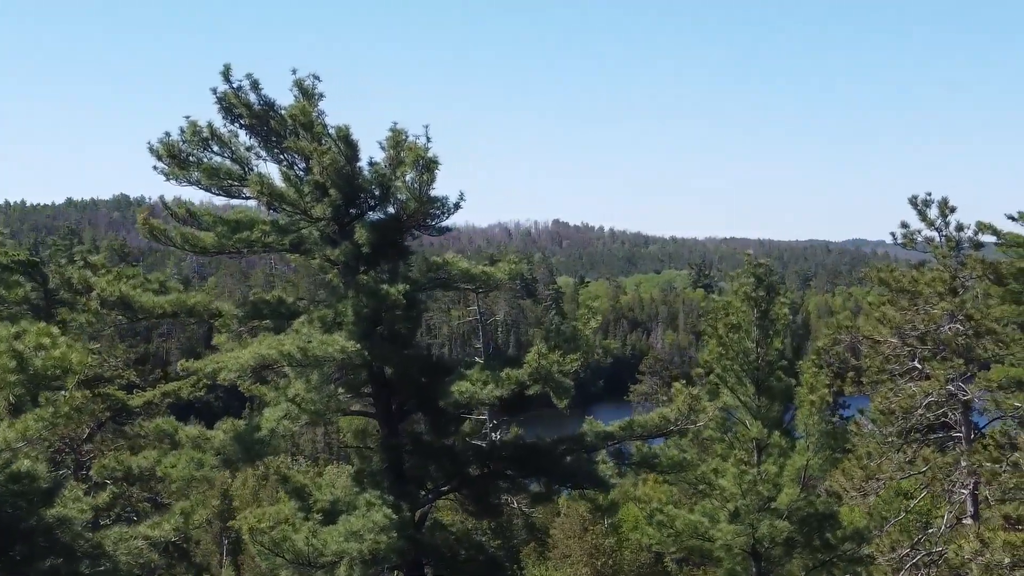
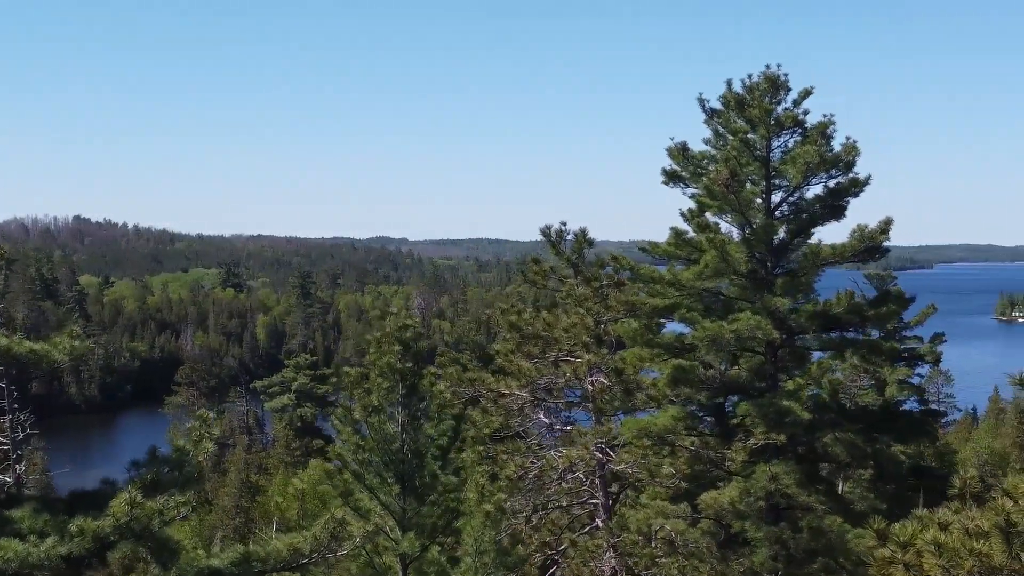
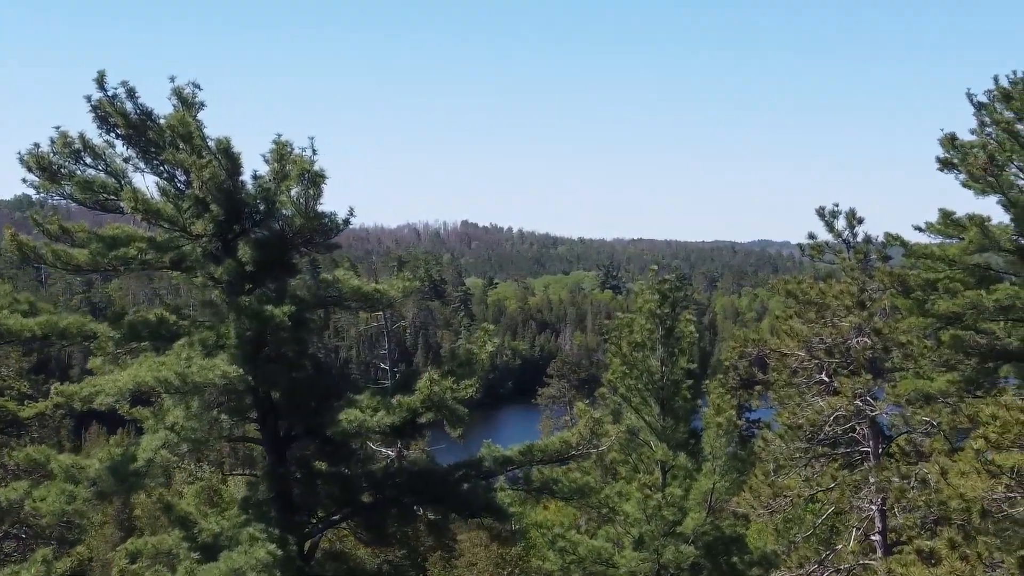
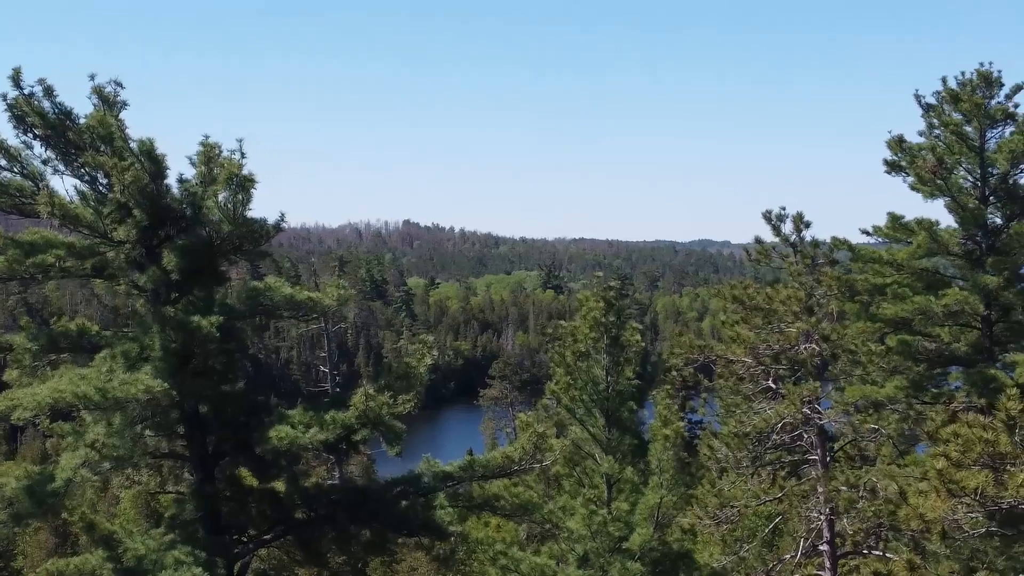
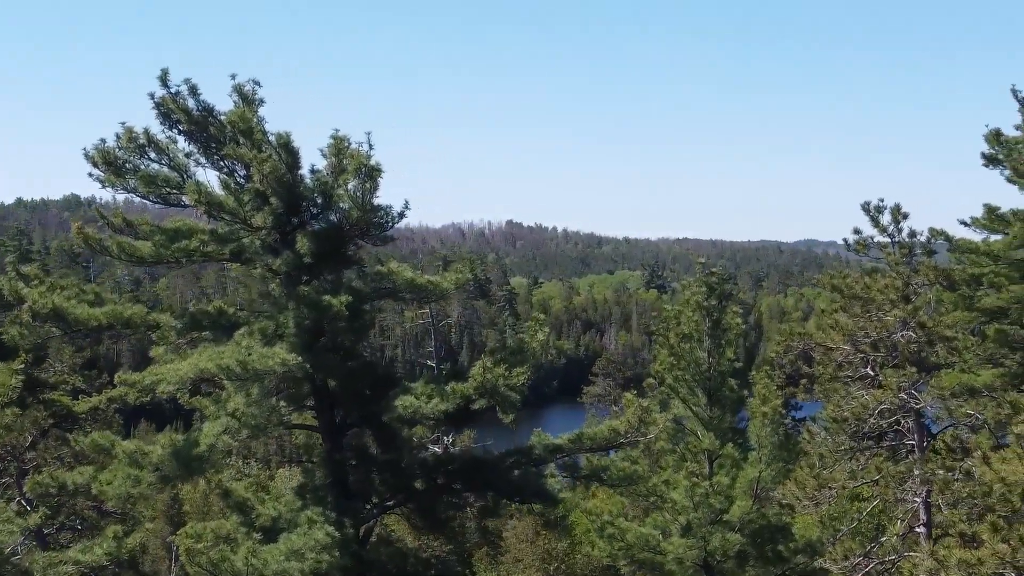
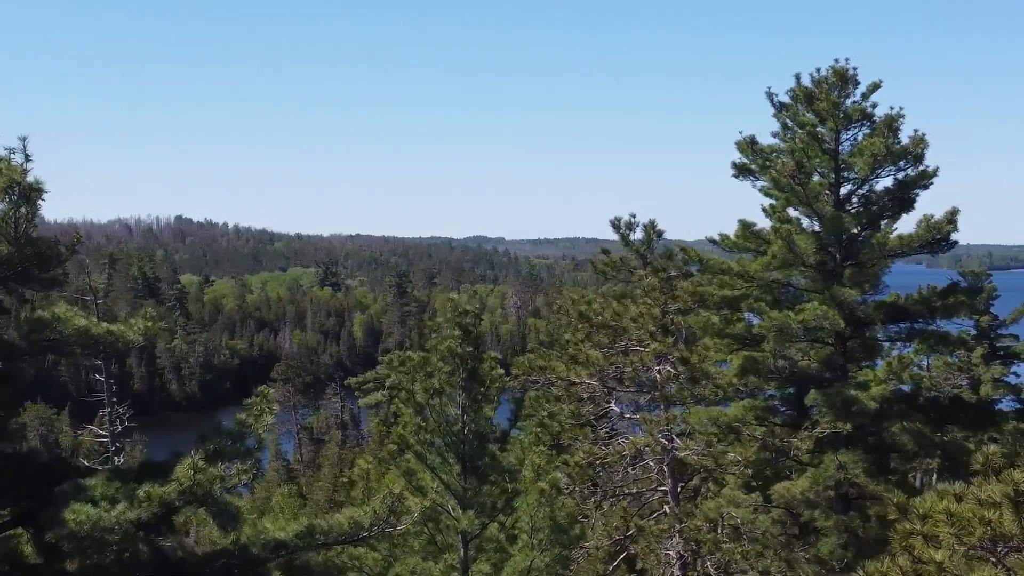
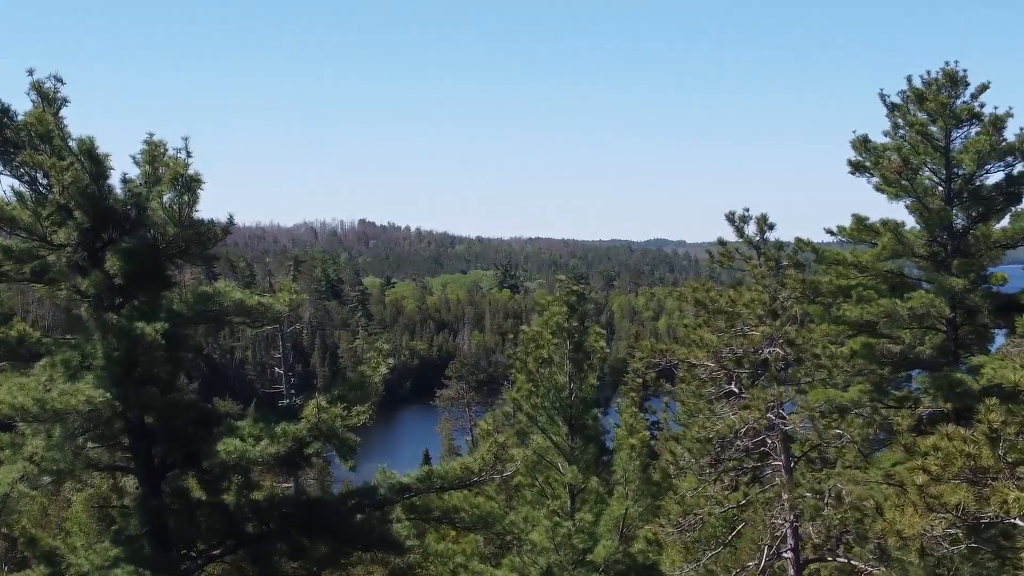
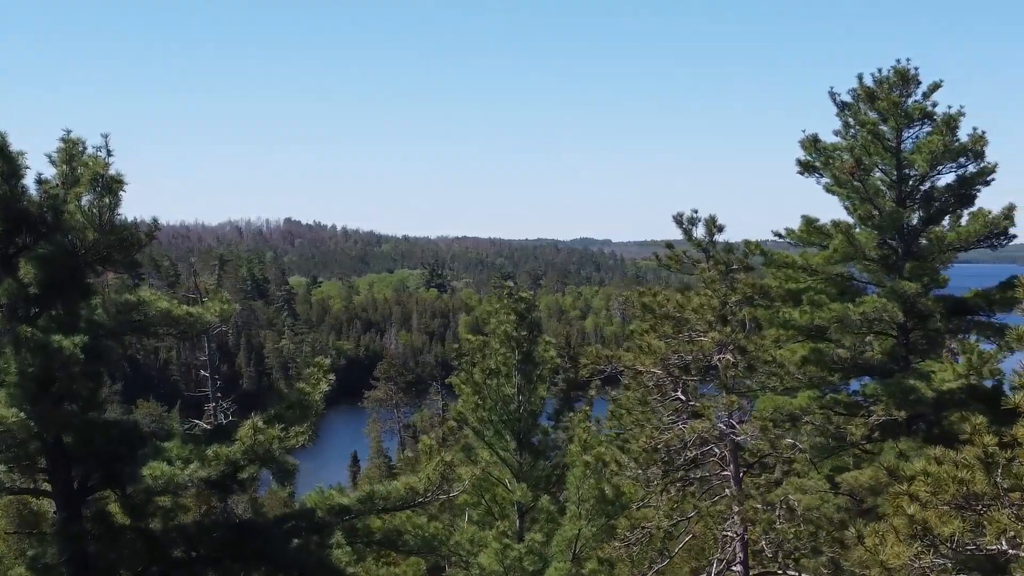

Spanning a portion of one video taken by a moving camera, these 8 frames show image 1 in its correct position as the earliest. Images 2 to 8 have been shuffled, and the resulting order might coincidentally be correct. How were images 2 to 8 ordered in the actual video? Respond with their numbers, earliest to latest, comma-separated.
5, 3, 4, 7, 8, 6, 2
